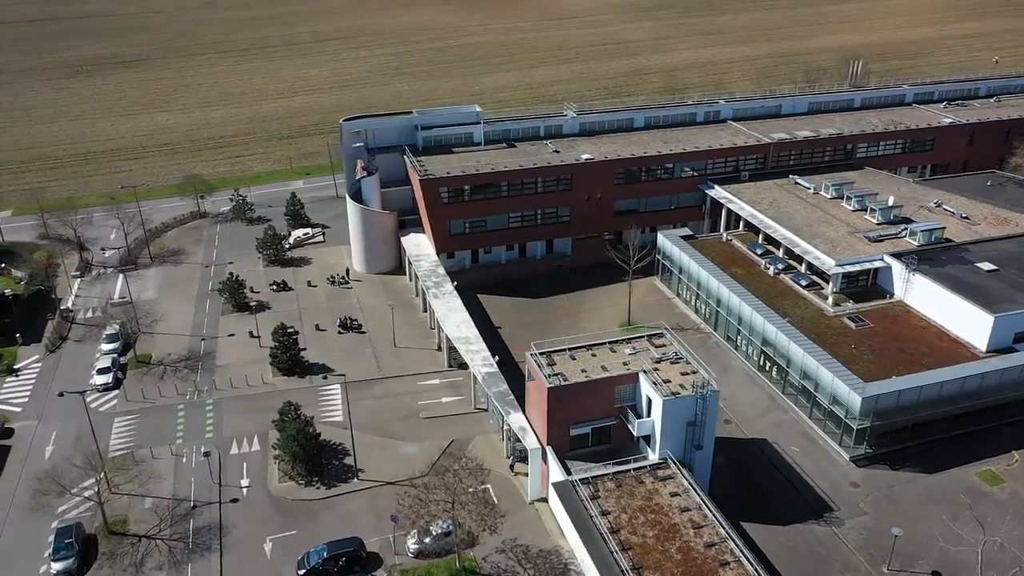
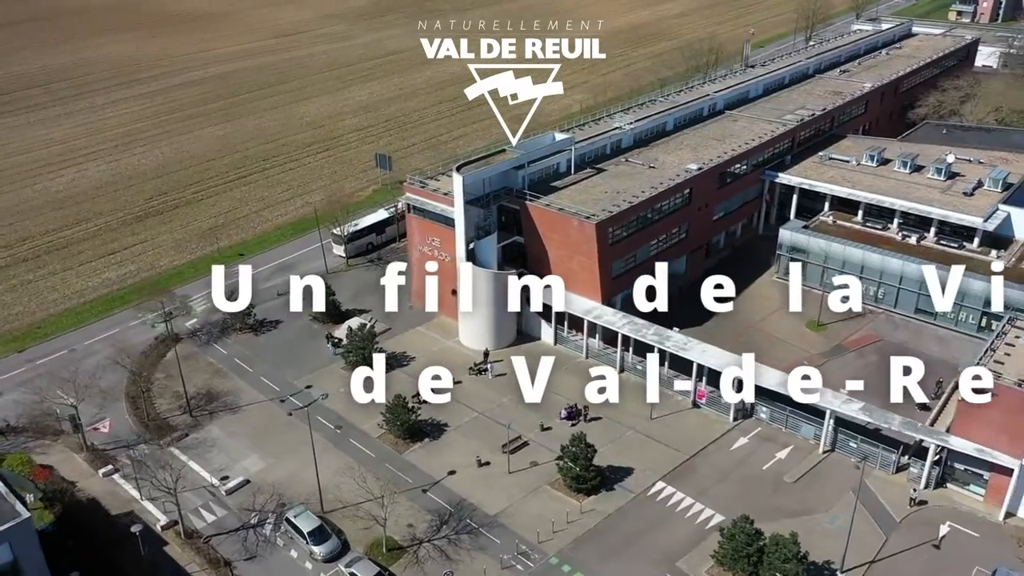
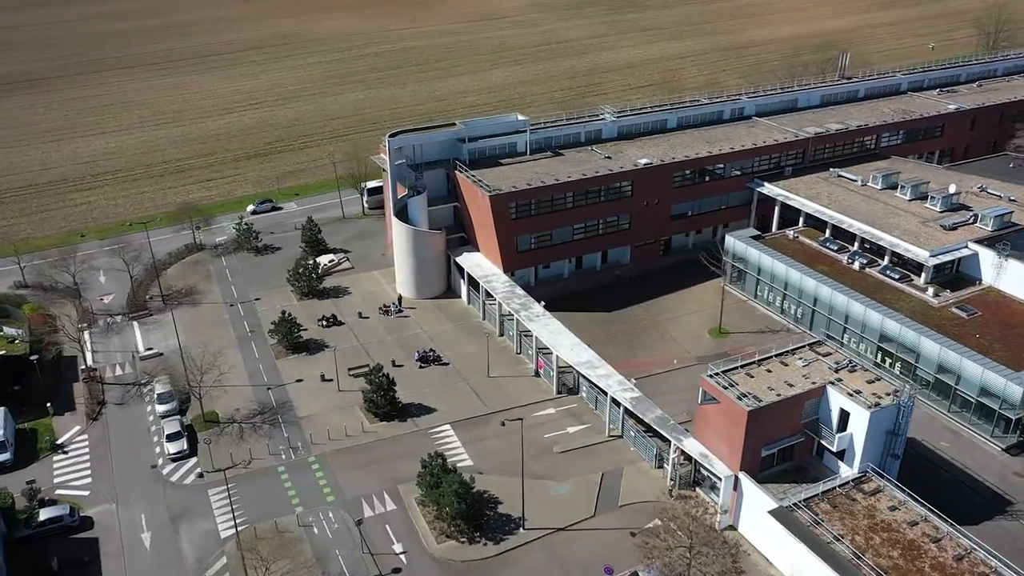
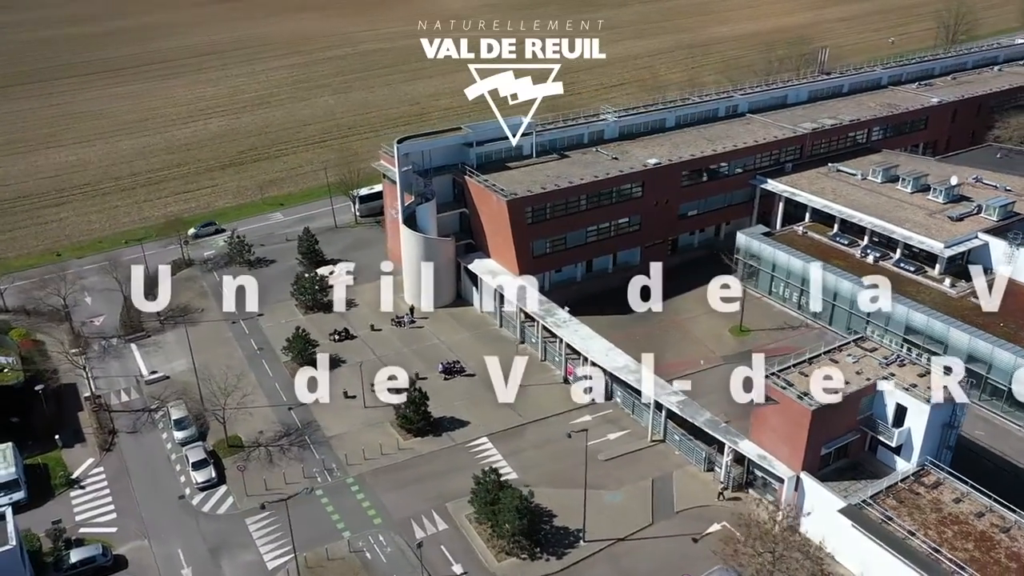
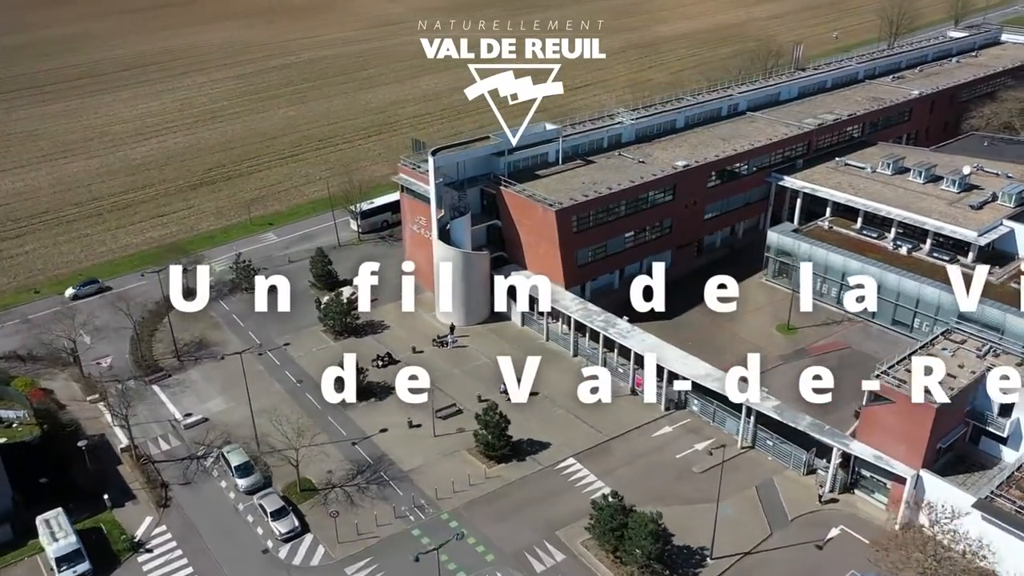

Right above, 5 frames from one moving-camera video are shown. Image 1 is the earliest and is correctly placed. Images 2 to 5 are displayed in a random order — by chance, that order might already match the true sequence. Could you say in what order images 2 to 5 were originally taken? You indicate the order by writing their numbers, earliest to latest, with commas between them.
3, 4, 5, 2
